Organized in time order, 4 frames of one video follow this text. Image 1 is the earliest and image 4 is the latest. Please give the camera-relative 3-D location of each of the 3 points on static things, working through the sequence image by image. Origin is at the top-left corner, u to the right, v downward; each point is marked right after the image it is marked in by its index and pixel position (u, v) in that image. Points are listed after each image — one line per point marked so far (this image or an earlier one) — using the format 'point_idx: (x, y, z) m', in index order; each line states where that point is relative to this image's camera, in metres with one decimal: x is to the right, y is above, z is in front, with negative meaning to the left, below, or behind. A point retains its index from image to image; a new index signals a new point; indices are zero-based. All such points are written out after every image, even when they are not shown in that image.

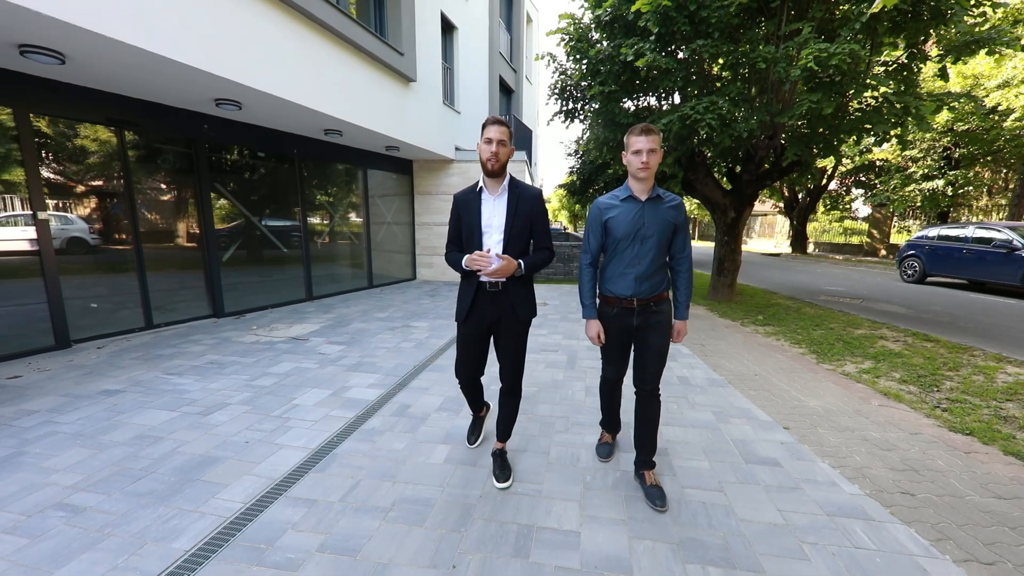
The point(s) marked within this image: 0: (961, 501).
0: (+2.4, -1.1, +2.2) m
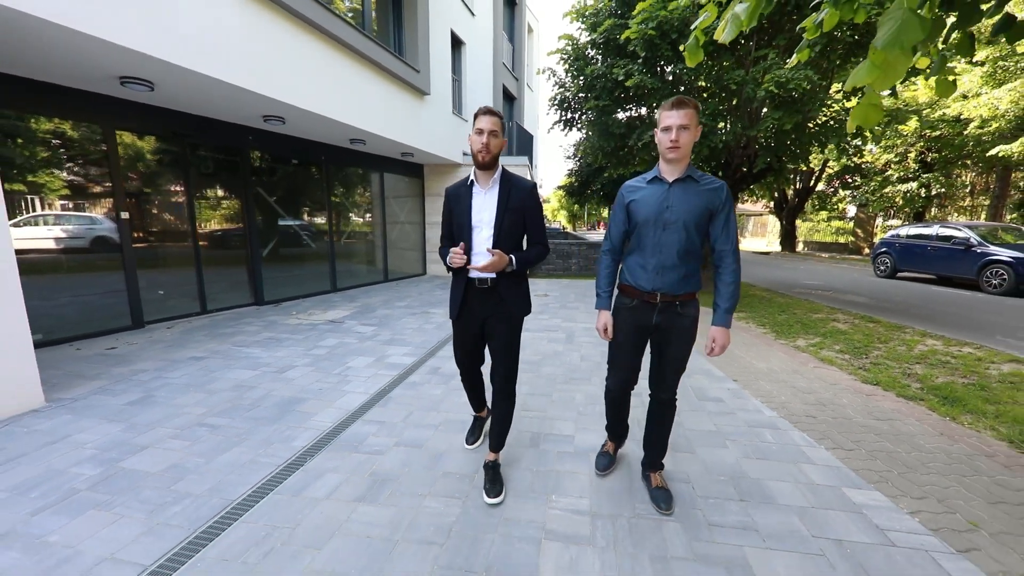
0: (+2.5, -1.0, +3.1) m
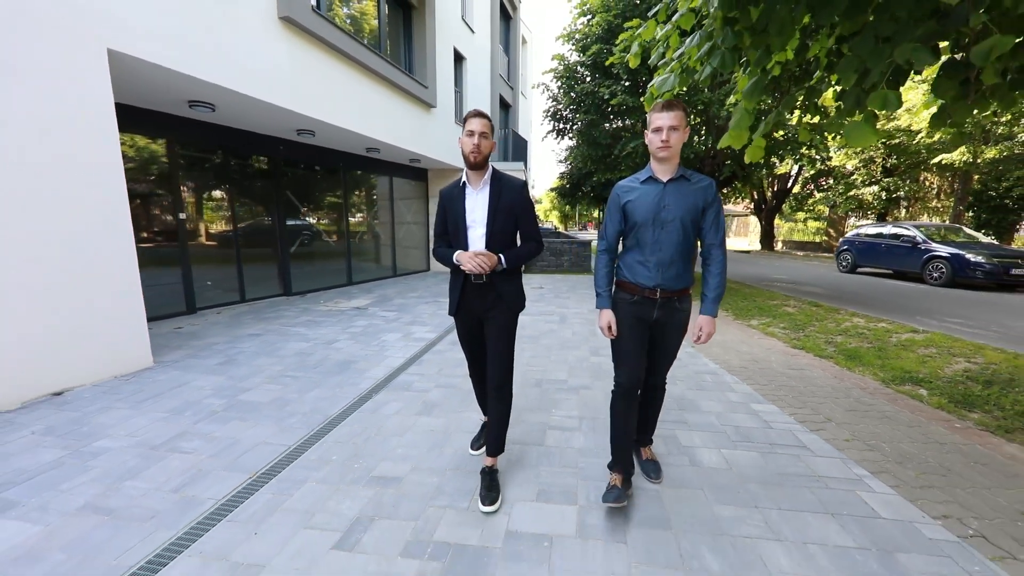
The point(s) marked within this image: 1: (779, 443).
0: (+2.6, -0.8, +4.1) m
1: (+1.7, -1.0, +2.6) m
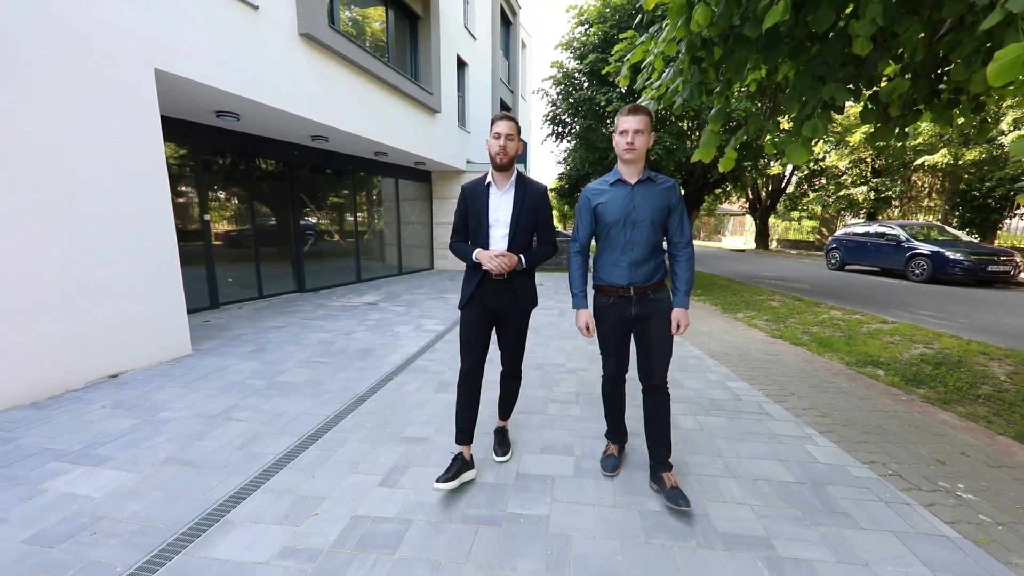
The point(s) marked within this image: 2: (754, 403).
0: (+2.6, -0.7, +4.5) m
1: (+1.8, -0.9, +3.1) m
2: (+1.9, -0.9, +3.2) m
